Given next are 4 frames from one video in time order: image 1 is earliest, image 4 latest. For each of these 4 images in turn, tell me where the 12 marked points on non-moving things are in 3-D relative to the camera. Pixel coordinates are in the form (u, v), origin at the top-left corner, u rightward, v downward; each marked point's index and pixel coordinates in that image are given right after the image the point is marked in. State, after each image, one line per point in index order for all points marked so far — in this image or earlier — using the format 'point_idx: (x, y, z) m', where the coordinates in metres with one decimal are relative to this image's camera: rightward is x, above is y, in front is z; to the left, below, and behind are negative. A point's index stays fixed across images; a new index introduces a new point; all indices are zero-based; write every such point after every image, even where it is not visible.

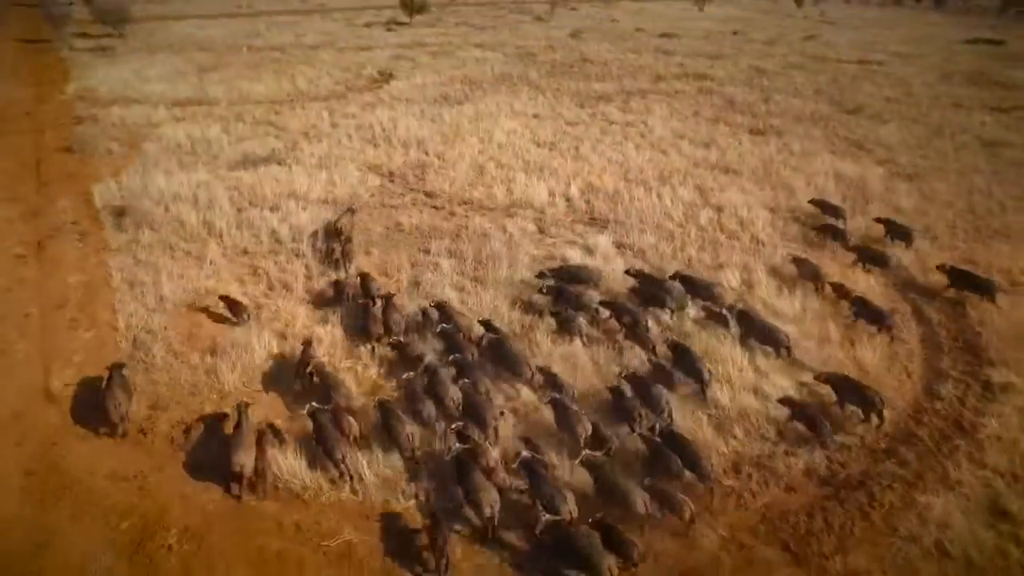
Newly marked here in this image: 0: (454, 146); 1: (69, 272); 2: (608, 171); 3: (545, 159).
0: (-1.3, +3.4, +15.2) m
1: (-6.7, +0.2, +9.8) m
2: (+2.1, +2.5, +14.1) m
3: (+0.8, +2.9, +14.6) m
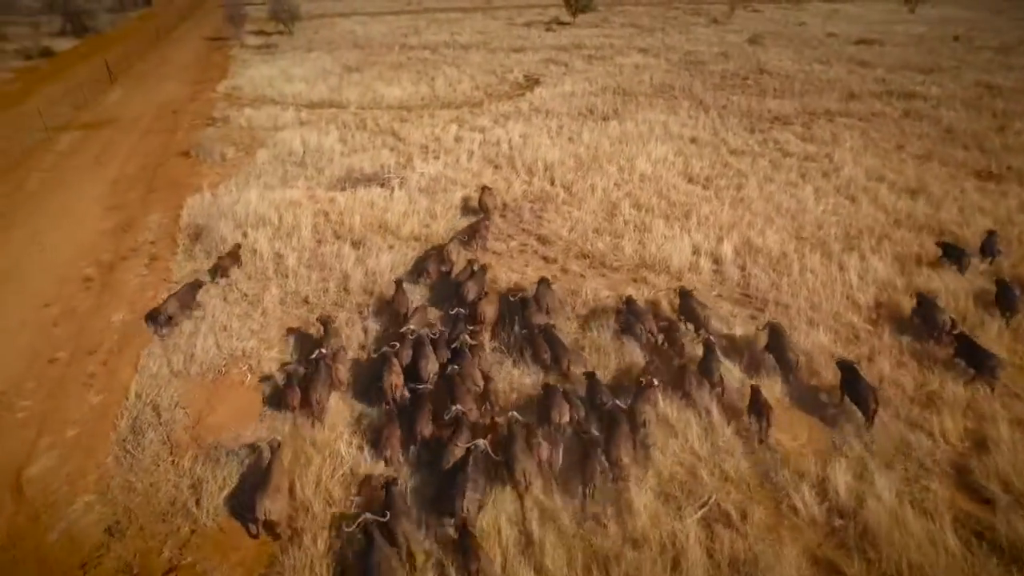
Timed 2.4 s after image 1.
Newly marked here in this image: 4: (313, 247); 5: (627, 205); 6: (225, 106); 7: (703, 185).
0: (+1.4, +2.3, +12.8) m
1: (-5.3, -0.2, +8.7) m
2: (+4.4, +1.1, +10.9) m
3: (+3.3, +1.6, +11.7) m
4: (-3.1, +0.6, +10.1) m
5: (+2.0, +1.5, +11.4) m
6: (-7.9, +5.0, +17.9) m
7: (+3.7, +2.0, +12.6) m
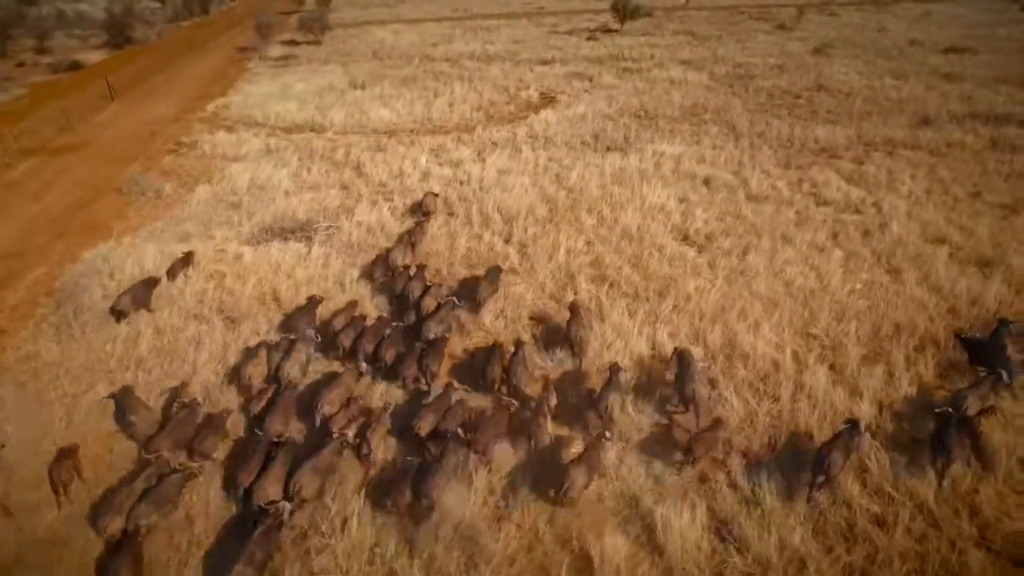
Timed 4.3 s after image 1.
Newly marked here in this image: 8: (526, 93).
0: (+0.7, +1.0, +10.4) m
1: (-6.6, -1.3, +7.1) m
2: (+3.4, -0.3, +8.2) m
3: (+2.3, +0.2, +9.1) m
4: (-4.2, -0.5, +8.3) m
5: (+1.0, +0.2, +9.0) m
6: (-7.9, +4.0, +16.6) m
7: (+2.8, +0.6, +10.0) m
8: (+0.4, +5.7, +19.3) m
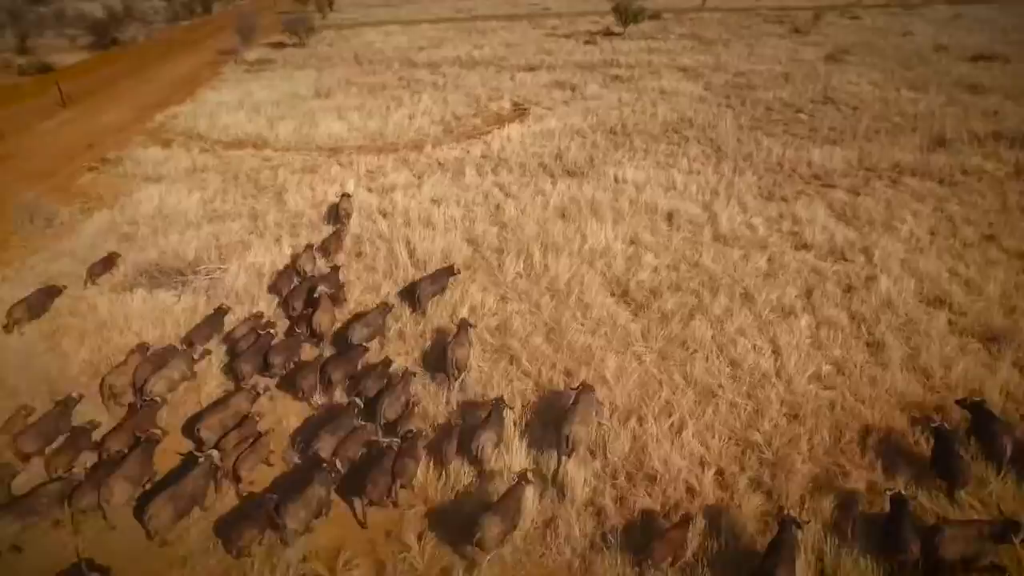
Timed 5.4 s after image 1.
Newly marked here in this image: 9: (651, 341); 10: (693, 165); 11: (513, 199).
0: (-0.6, +0.2, +8.8) m
1: (-8.0, -1.9, +5.8) m
2: (+2.0, -1.2, +6.5) m
3: (+1.0, -0.6, +7.4) m
4: (-5.6, -1.2, +6.8) m
5: (-0.3, -0.6, +7.4) m
6: (-8.9, +3.4, +15.3) m
7: (+1.6, -0.2, +8.2) m
8: (-0.4, +5.0, +17.6) m
9: (+1.6, -0.6, +7.5) m
10: (+3.5, +2.4, +12.8) m
11: (0.0, +1.5, +11.2) m
